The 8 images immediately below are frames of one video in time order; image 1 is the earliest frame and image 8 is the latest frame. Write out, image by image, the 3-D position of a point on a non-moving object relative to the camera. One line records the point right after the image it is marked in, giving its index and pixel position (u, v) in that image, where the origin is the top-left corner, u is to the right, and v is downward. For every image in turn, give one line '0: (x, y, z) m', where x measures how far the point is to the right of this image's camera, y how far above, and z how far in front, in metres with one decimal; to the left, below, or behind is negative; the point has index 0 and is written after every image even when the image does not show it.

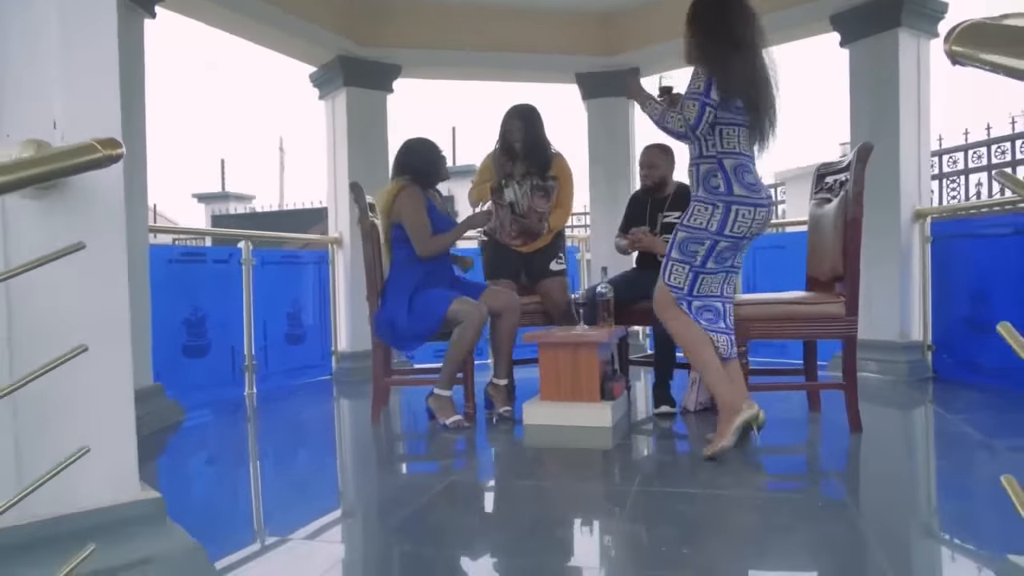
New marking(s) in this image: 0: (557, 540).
0: (+0.1, -0.8, +2.2) m
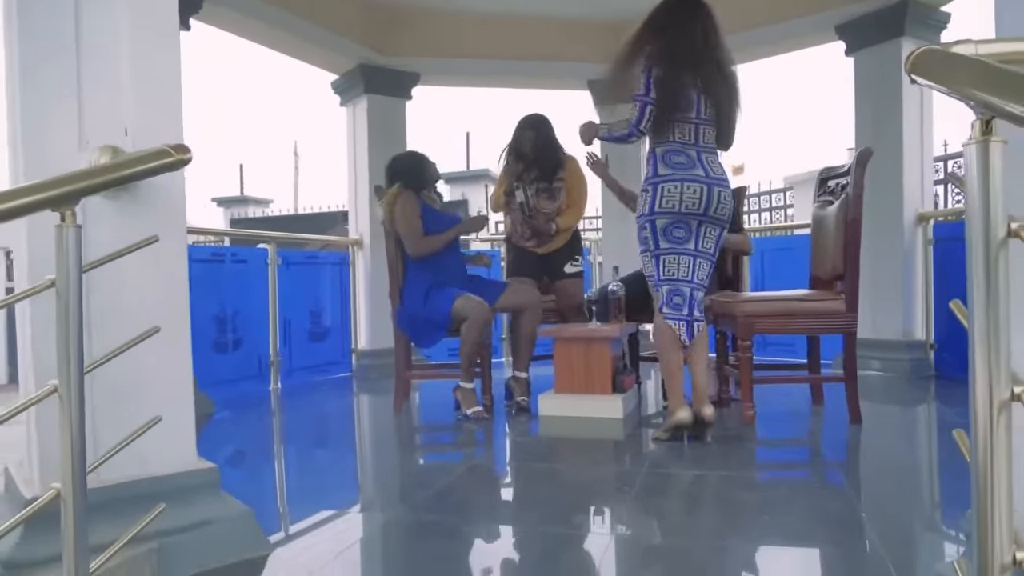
0: (+0.2, -0.7, +2.3) m
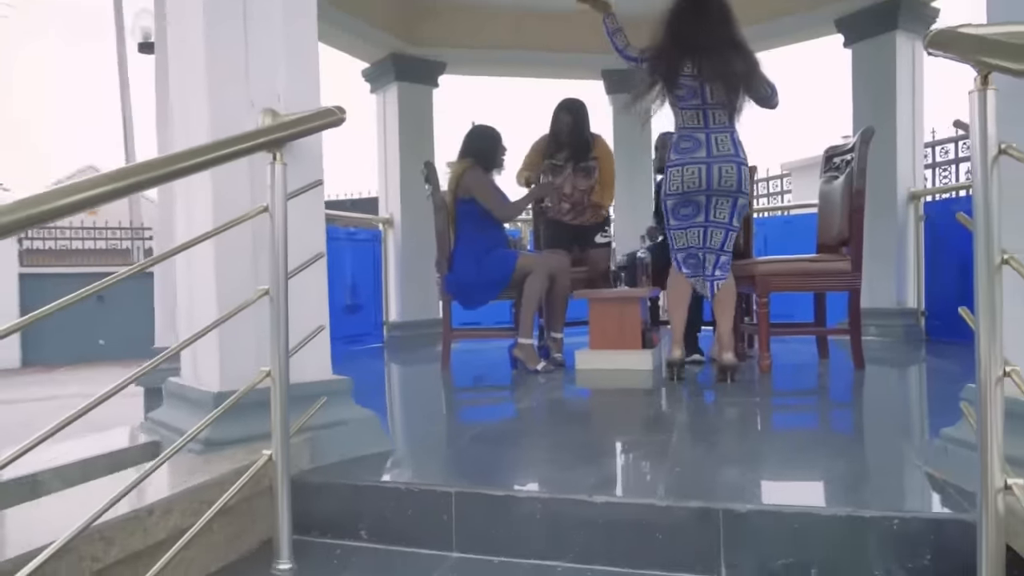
0: (+0.4, -0.6, +2.7) m
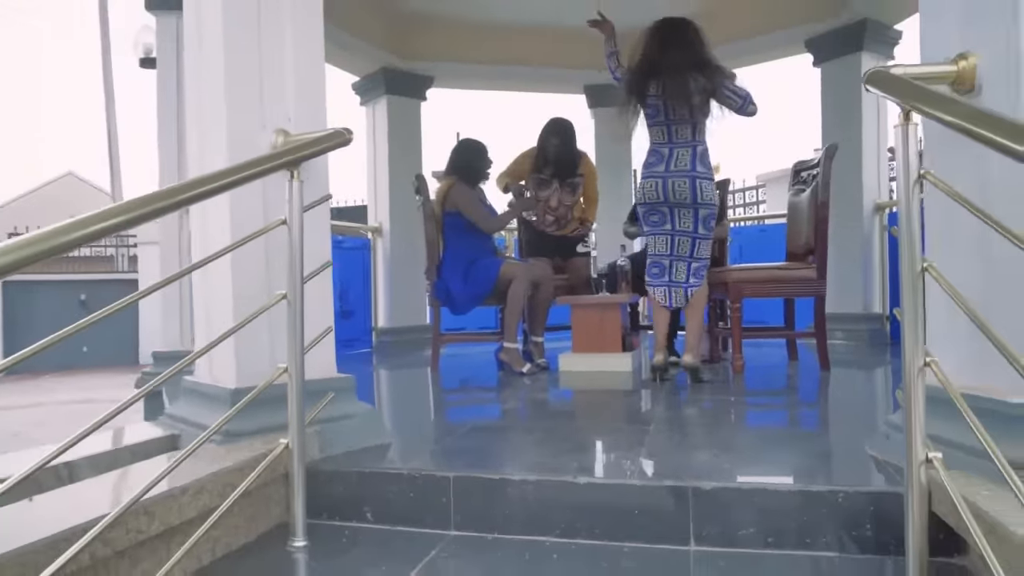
0: (+0.4, -0.6, +3.0) m
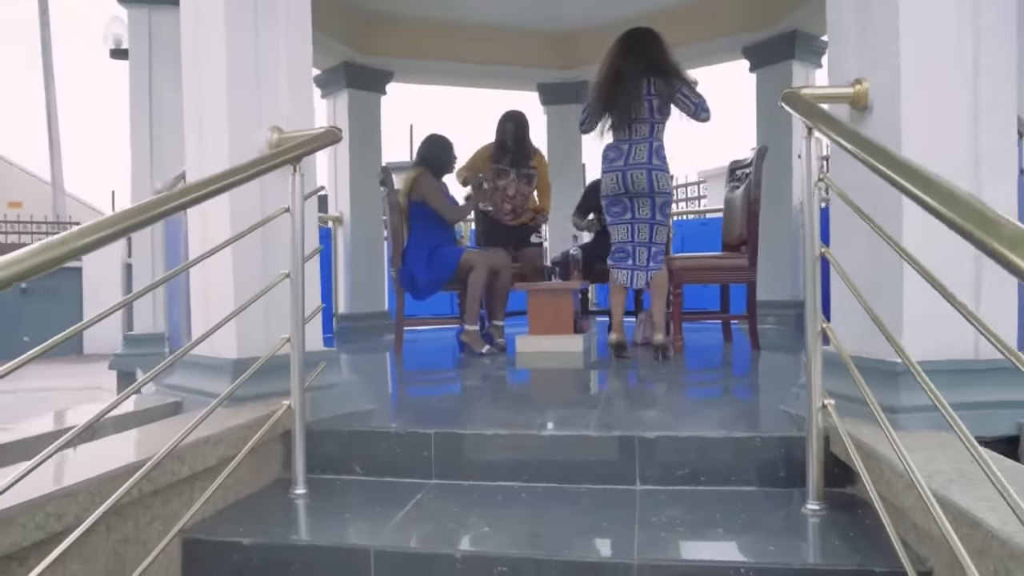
0: (+0.2, -0.5, +3.3) m
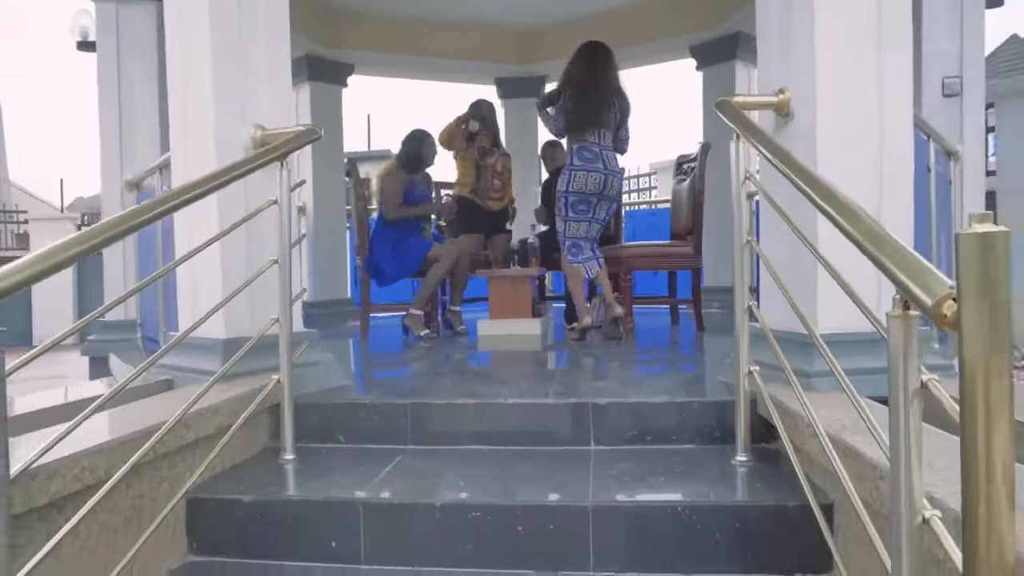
0: (0.0, -0.4, +3.6) m
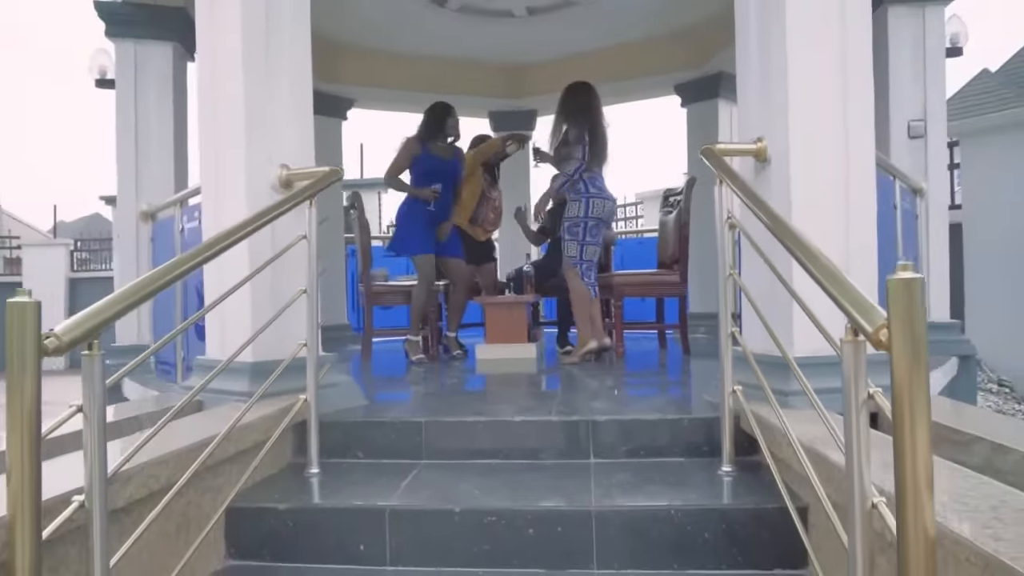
0: (0.0, -0.6, +3.8) m
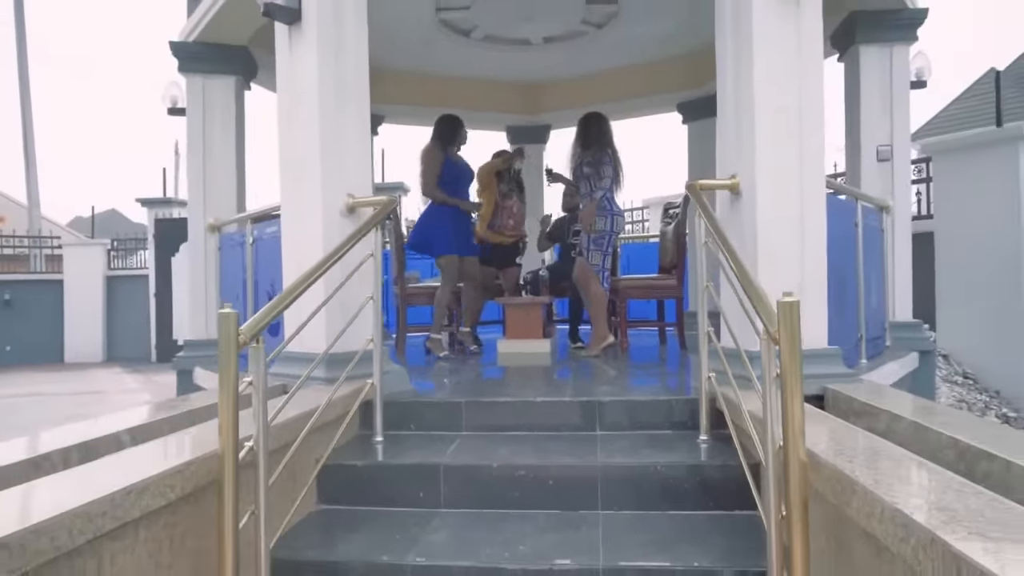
0: (+0.2, -0.6, +4.5) m
